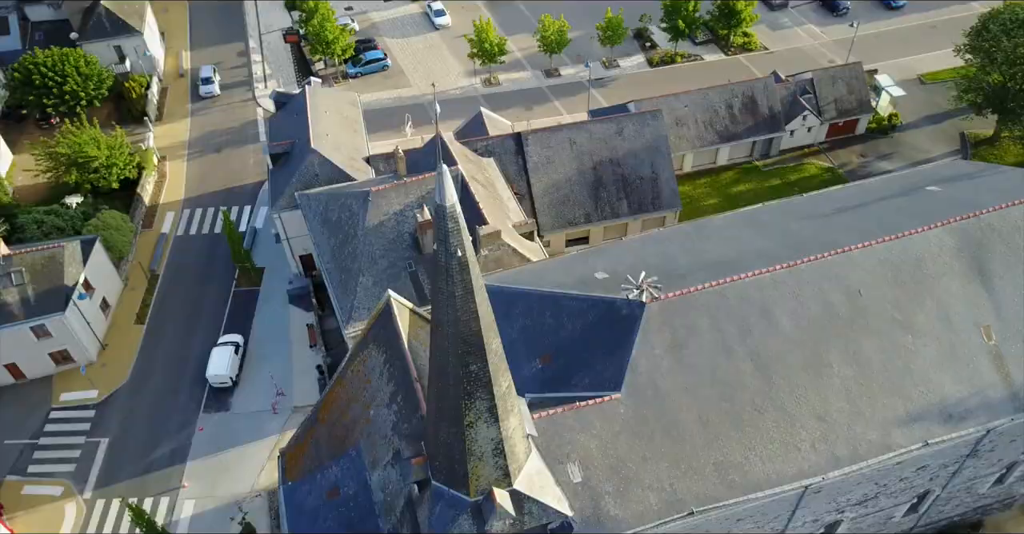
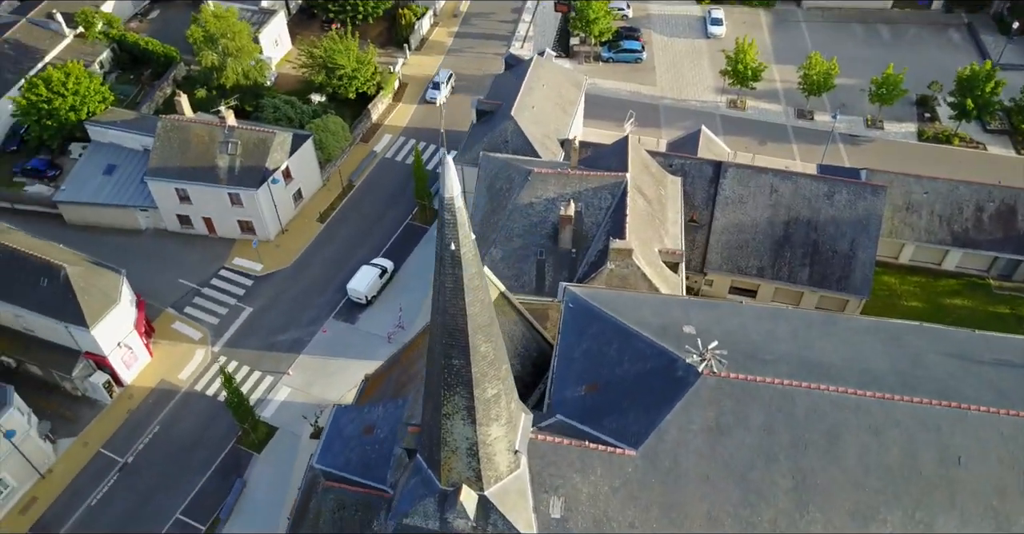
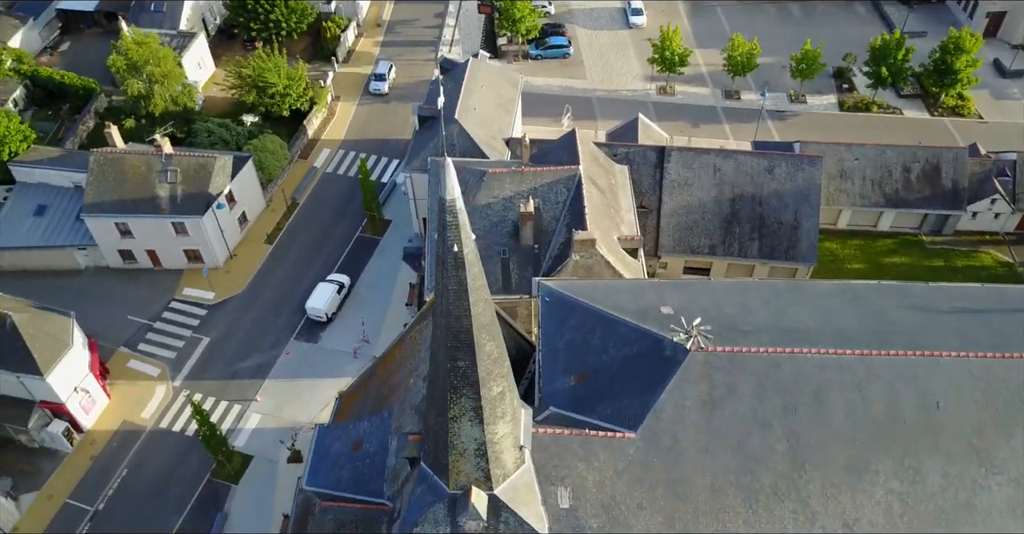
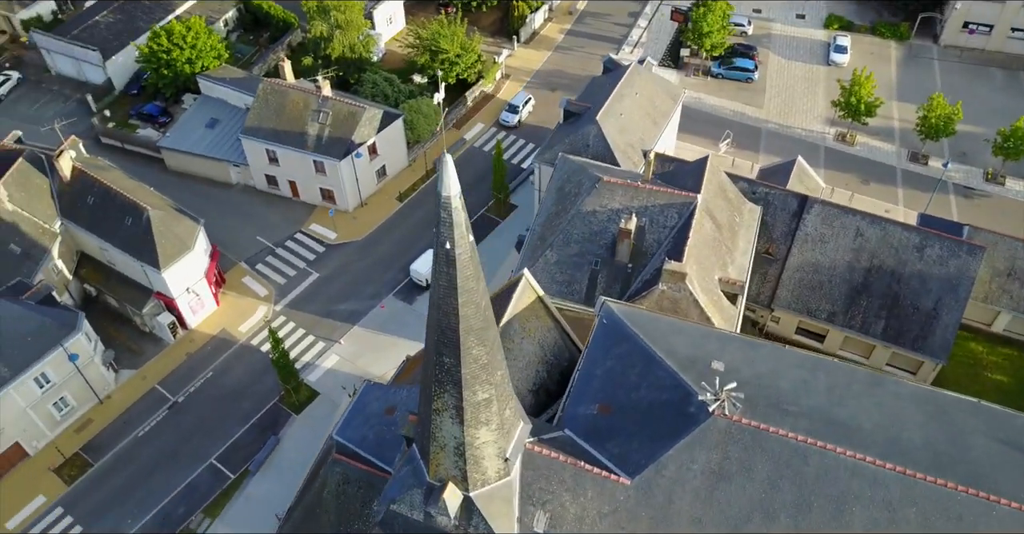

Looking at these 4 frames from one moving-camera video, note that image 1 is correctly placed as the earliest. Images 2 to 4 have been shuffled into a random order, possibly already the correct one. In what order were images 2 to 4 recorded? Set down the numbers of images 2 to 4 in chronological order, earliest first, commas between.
3, 2, 4
